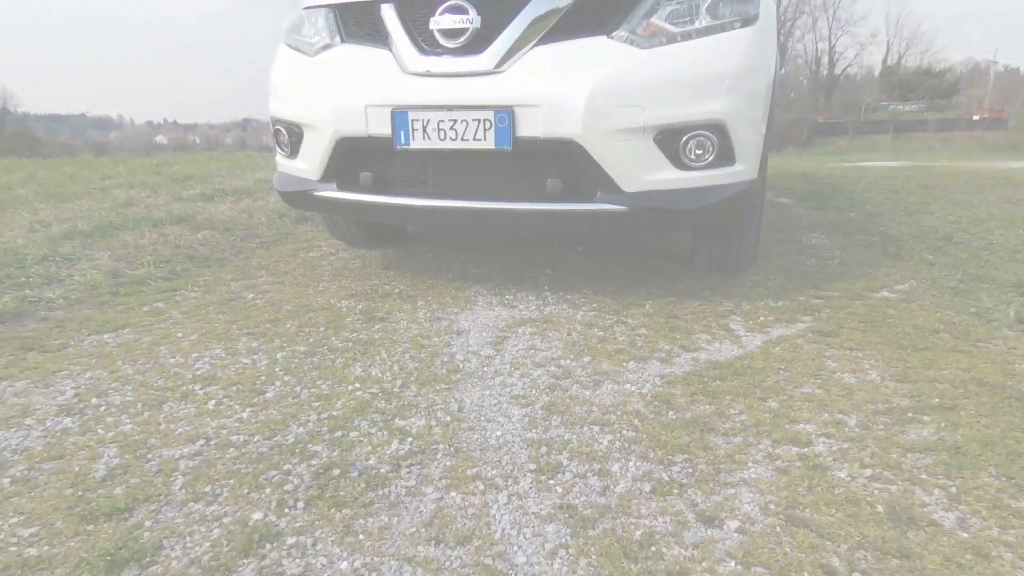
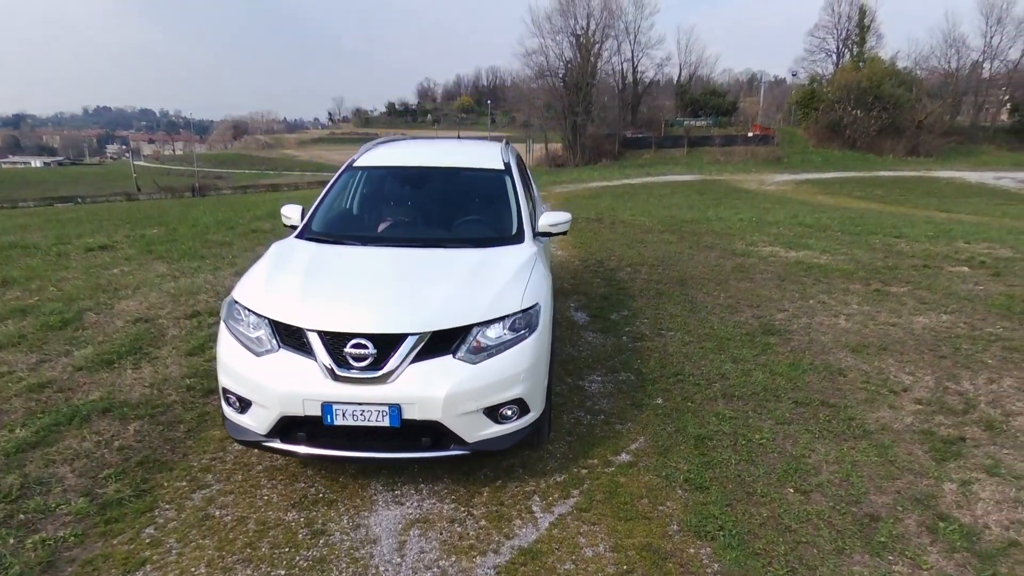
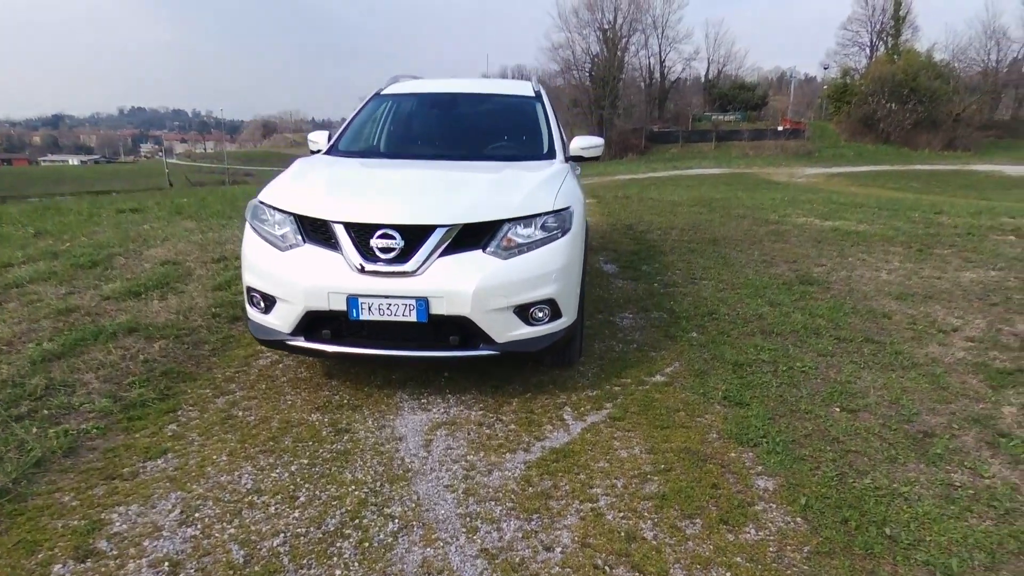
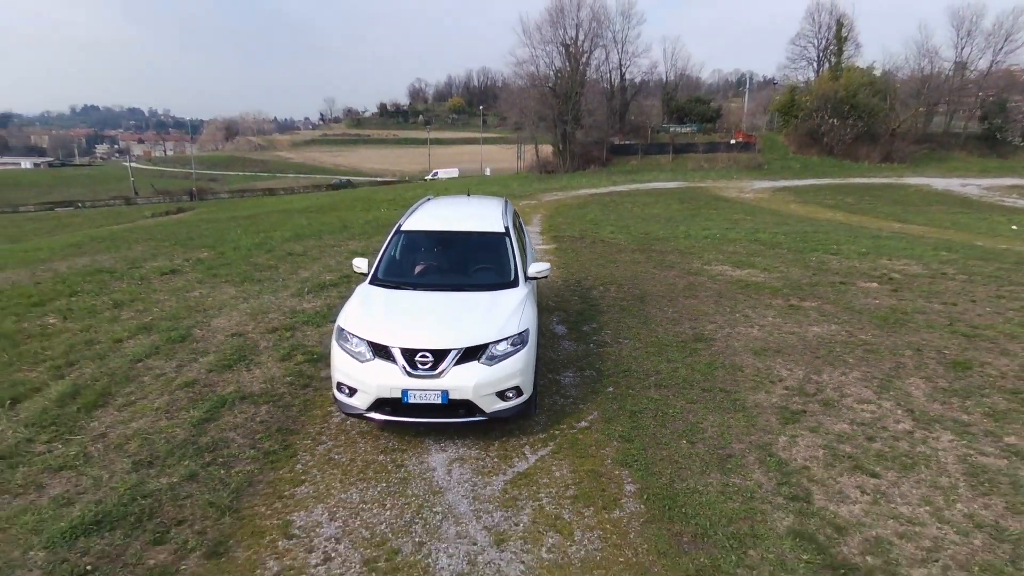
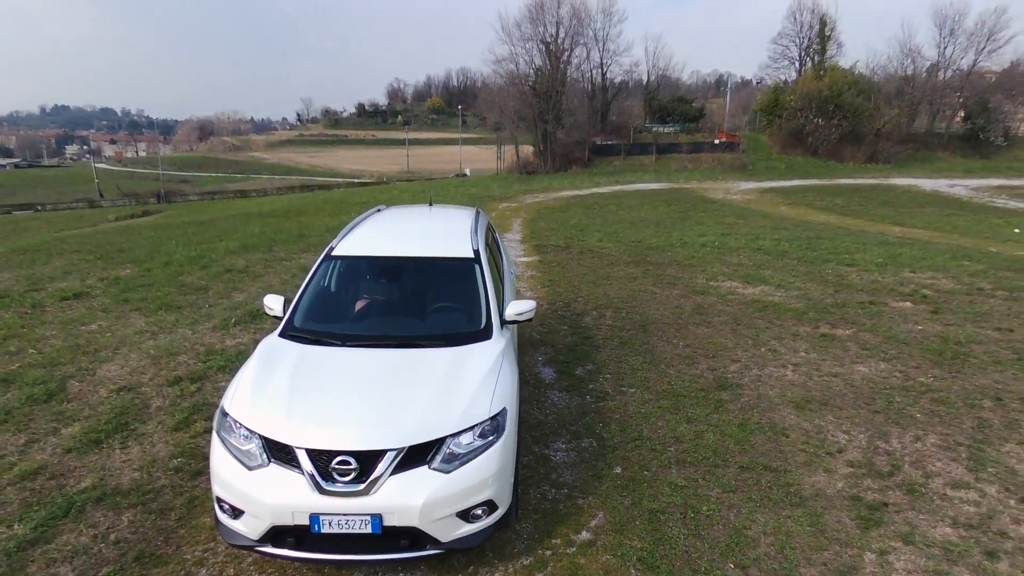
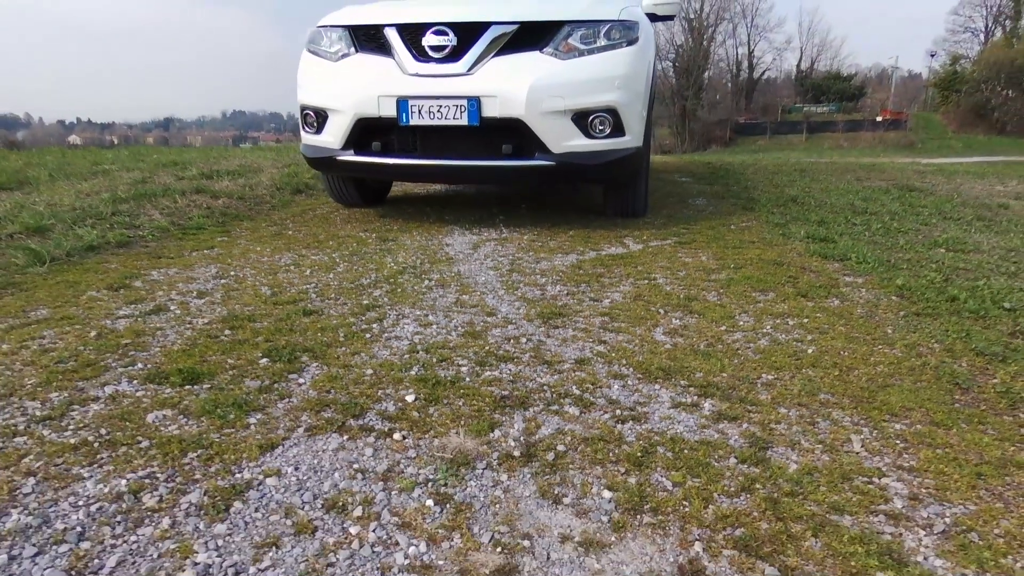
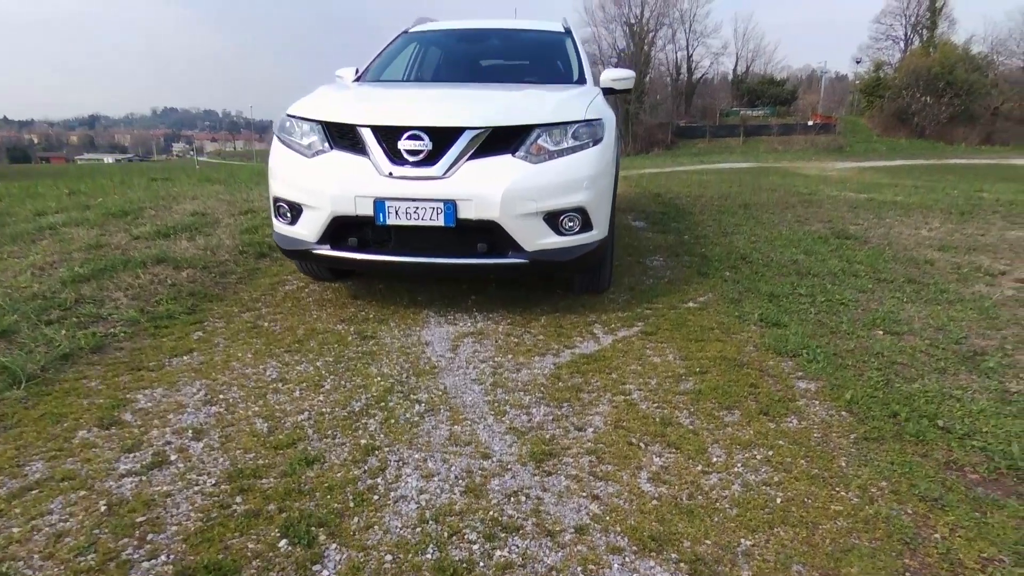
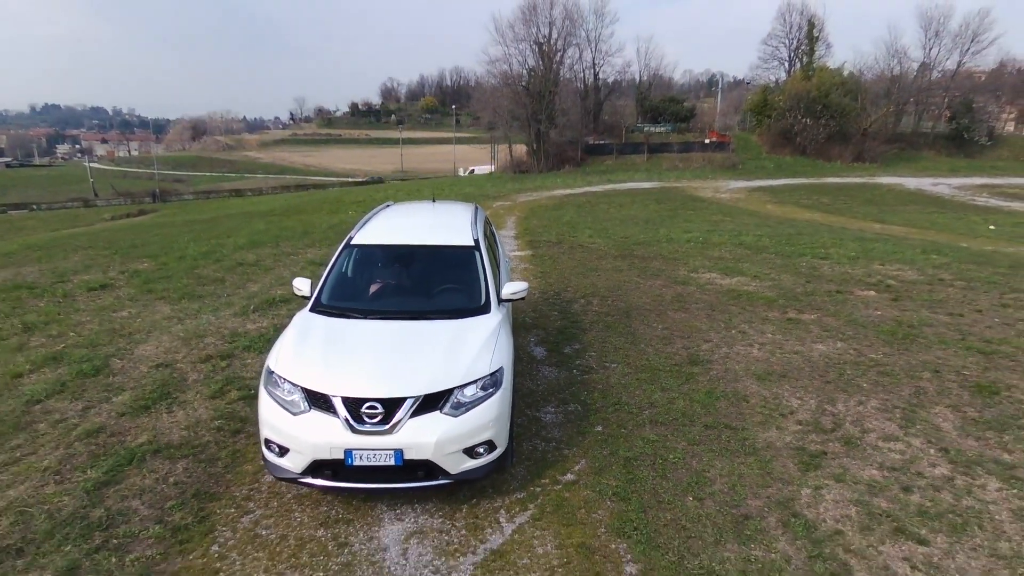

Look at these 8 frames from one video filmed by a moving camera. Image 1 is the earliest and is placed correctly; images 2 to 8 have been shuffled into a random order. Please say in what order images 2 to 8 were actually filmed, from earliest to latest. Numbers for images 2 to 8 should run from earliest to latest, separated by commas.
6, 7, 3, 2, 5, 8, 4
